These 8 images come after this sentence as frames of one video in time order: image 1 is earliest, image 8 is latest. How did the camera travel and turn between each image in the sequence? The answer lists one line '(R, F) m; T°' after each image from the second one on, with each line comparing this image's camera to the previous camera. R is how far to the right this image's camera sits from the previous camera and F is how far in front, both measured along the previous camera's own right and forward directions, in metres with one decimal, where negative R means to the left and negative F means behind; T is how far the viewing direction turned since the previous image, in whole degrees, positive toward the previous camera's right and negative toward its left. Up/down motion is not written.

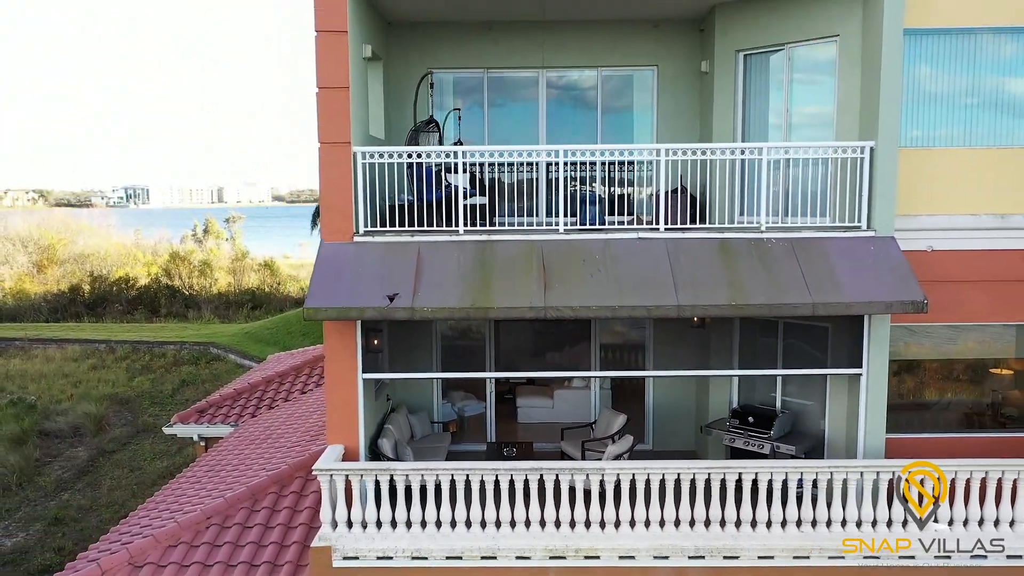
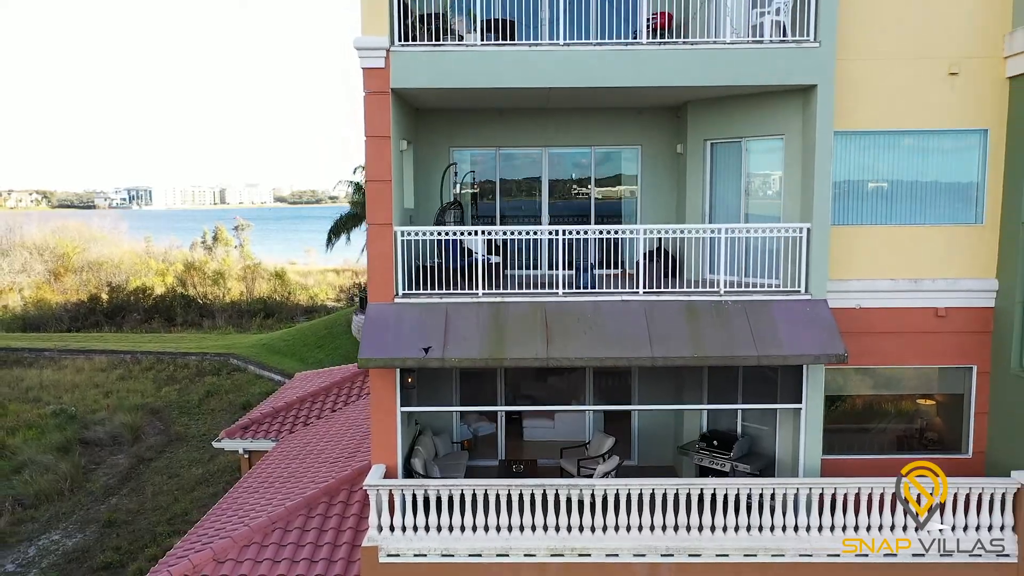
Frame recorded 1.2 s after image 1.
(-0.1, -1.7) m; 0°
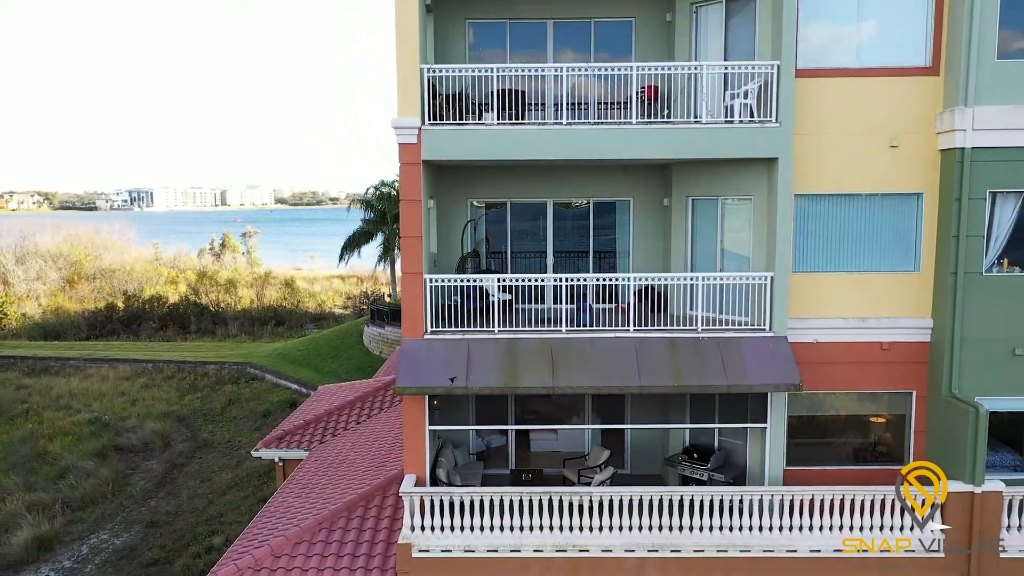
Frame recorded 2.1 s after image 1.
(-0.1, -1.6) m; 0°
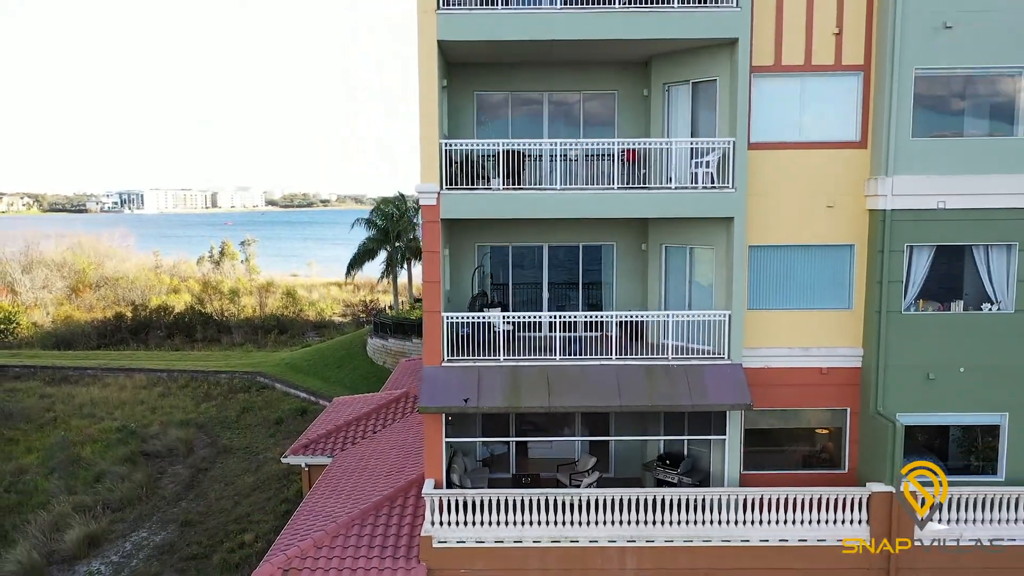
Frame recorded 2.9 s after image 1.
(-0.2, -2.1) m; +1°
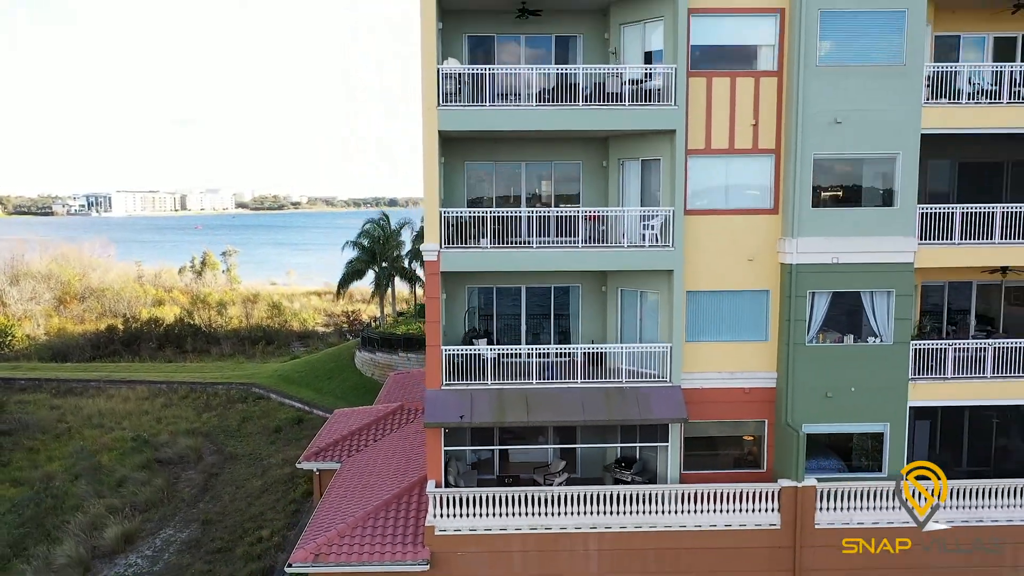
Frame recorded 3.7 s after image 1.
(-0.3, -3.1) m; +2°
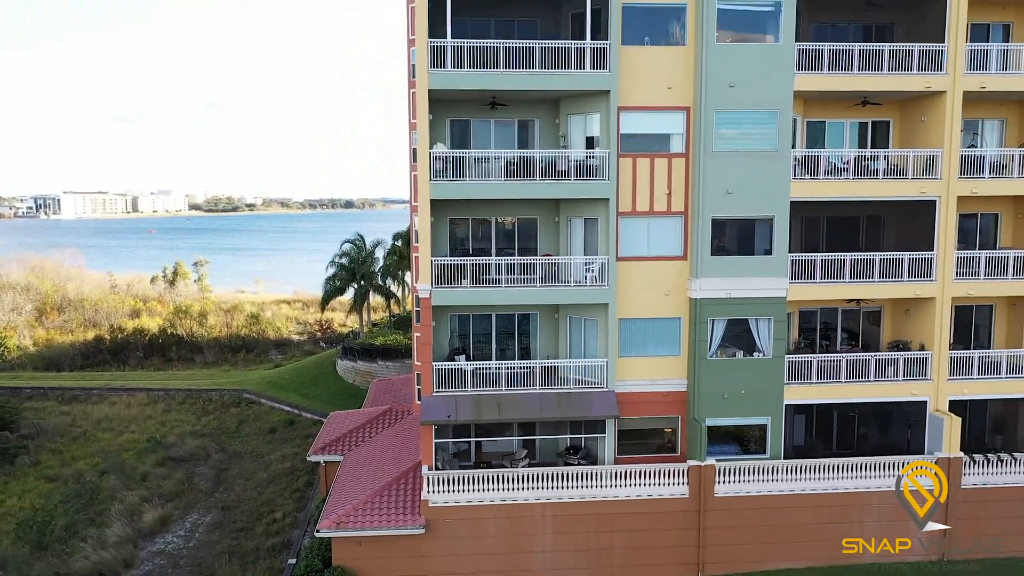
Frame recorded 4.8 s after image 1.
(-0.4, -4.8) m; +3°
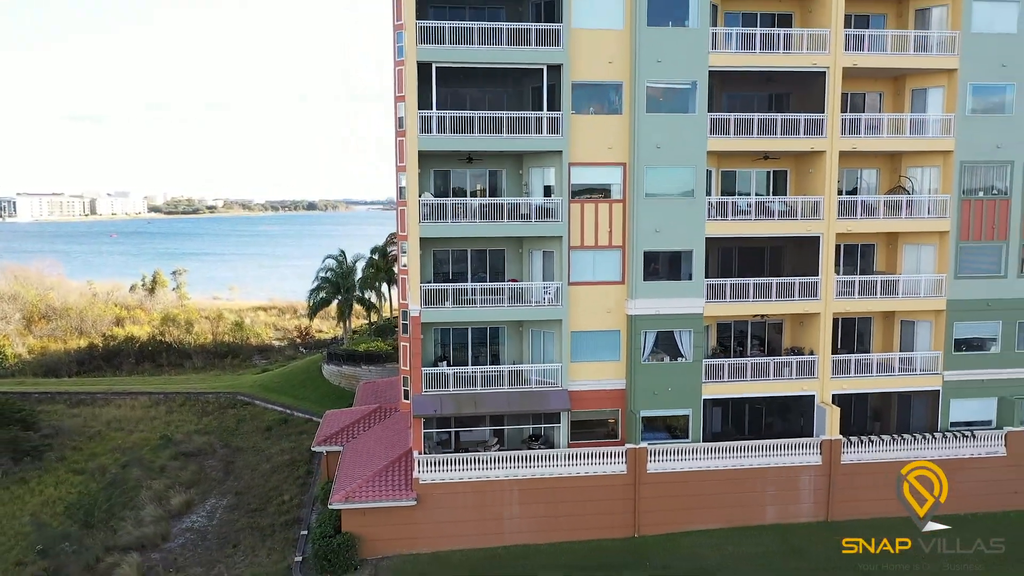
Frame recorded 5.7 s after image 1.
(-0.3, -5.0) m; +3°
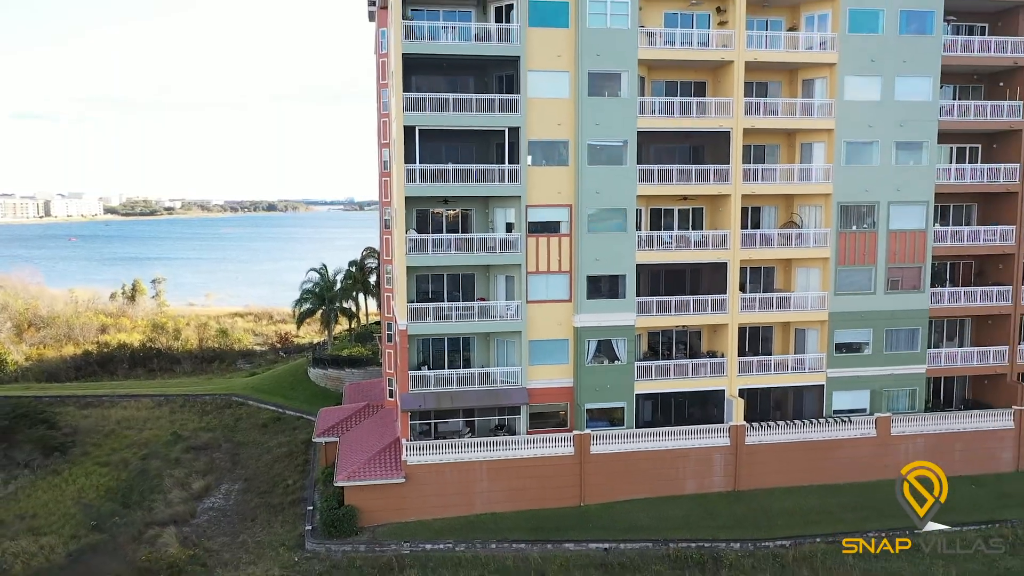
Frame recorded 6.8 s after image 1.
(-0.3, -6.1) m; +3°
